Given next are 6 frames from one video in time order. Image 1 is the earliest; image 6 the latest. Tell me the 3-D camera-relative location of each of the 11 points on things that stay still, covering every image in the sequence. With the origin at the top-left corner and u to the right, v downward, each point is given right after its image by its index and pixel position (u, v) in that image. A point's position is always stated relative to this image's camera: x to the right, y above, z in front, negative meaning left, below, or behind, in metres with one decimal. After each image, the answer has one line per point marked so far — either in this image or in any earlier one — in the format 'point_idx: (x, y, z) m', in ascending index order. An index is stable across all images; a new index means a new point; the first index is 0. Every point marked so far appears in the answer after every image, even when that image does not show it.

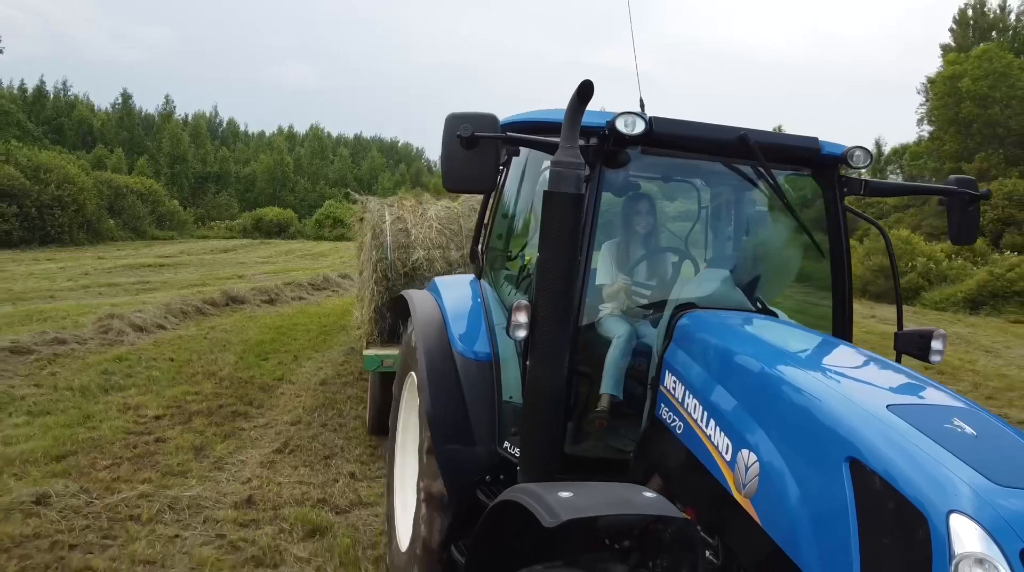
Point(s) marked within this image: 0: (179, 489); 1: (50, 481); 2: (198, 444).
0: (-1.6, -1.0, +4.1) m
1: (-2.3, -0.9, +4.2) m
2: (-1.8, -0.9, +4.7) m
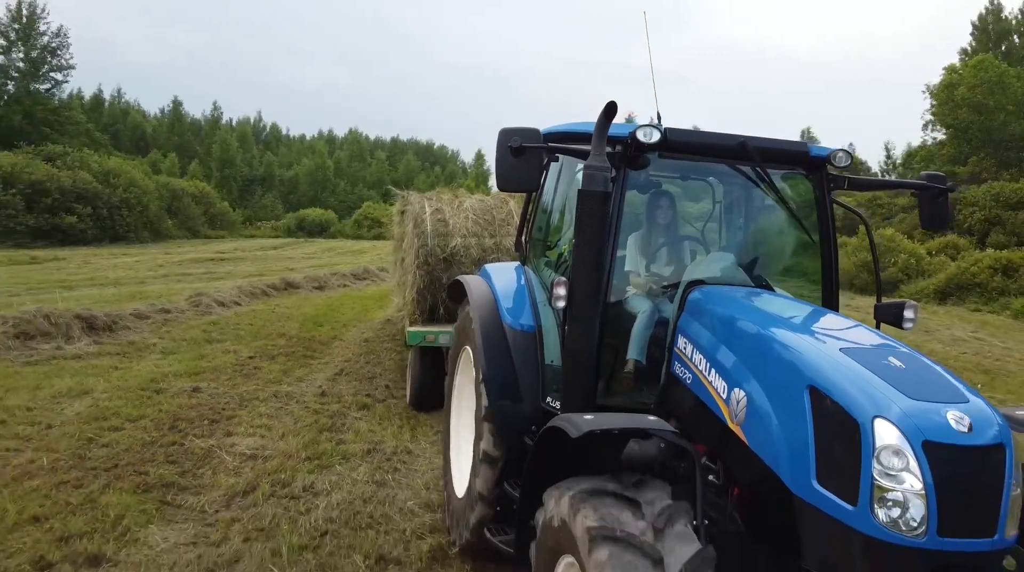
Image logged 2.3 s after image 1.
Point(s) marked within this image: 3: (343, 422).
0: (-1.7, -0.8, +6.3) m
1: (-2.5, -0.7, +6.4) m
2: (-1.9, -0.7, +6.9) m
3: (-1.1, -0.9, +5.1) m
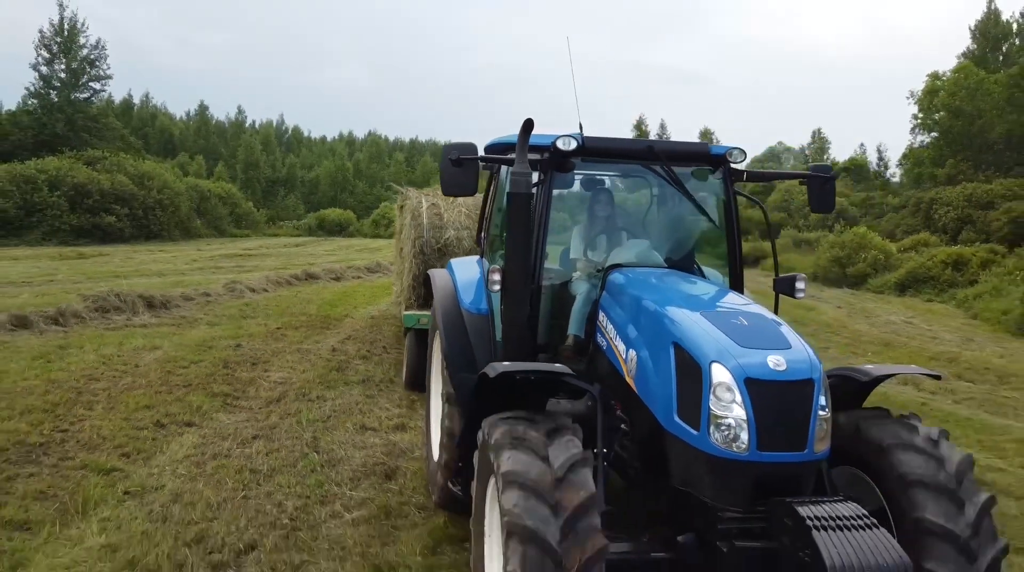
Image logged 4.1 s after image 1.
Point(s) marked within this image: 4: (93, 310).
0: (-2.1, -0.6, +8.1) m
1: (-2.8, -0.5, +8.3) m
2: (-2.2, -0.5, +8.8) m
3: (-1.4, -0.7, +6.9) m
4: (-4.7, -0.3, +9.1) m
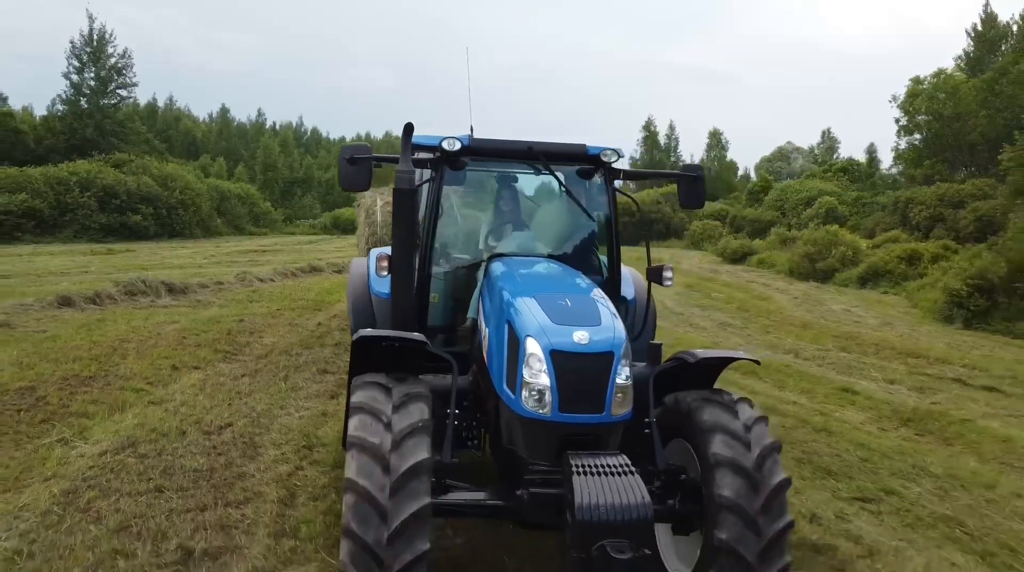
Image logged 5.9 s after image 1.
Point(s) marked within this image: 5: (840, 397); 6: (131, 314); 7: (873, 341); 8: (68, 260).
0: (-2.6, -0.4, +9.8) m
1: (-3.3, -0.4, +10.0) m
2: (-2.8, -0.4, +10.5) m
3: (-2.0, -0.5, +8.6) m
4: (-5.2, -0.1, +10.8) m
5: (+2.6, -0.9, +6.5) m
6: (-4.5, -0.3, +9.6) m
7: (+4.6, -0.7, +10.3) m
8: (-9.6, +0.6, +17.4) m
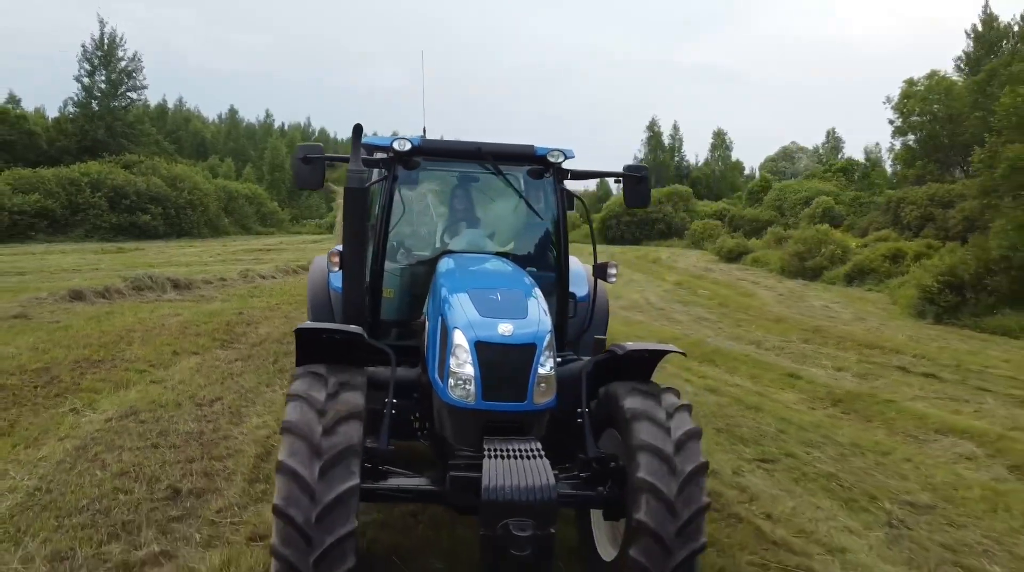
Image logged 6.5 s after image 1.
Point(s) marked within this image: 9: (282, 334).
0: (-2.8, -0.4, +10.5) m
1: (-3.5, -0.3, +10.6) m
2: (-3.0, -0.3, +11.1) m
3: (-2.2, -0.5, +9.2) m
4: (-5.4, 0.0, +11.5) m
5: (+2.4, -0.8, +7.1) m
6: (-4.7, -0.3, +10.3) m
7: (+4.4, -0.6, +10.9) m
8: (-9.7, +0.6, +18.2) m
9: (-2.4, -0.5, +8.4) m
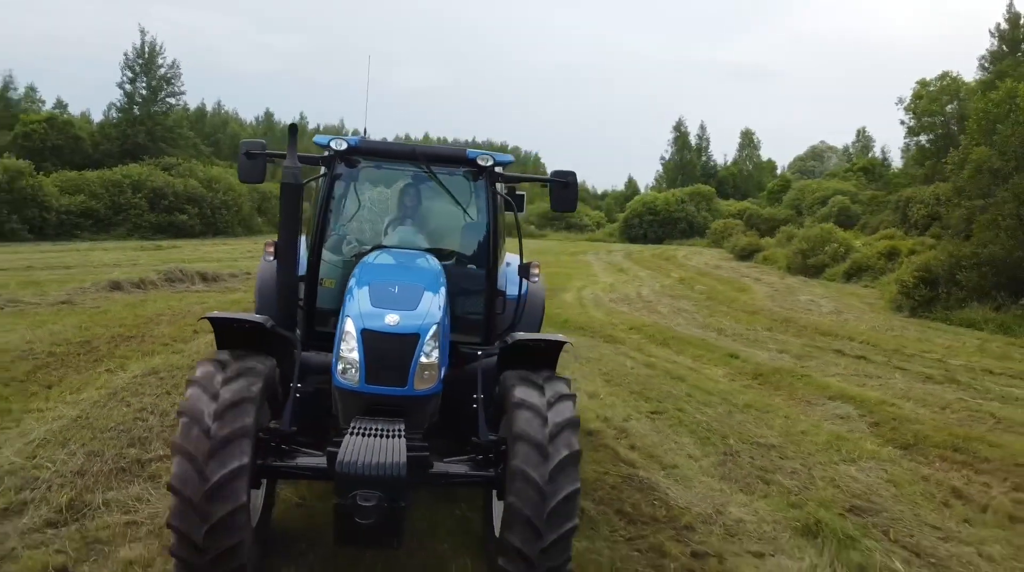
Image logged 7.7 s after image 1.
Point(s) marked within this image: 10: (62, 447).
0: (-3.0, -0.2, +11.6) m
1: (-3.7, -0.2, +11.8) m
2: (-3.1, -0.2, +12.3) m
3: (-2.4, -0.3, +10.4) m
4: (-5.5, +0.1, +12.8) m
5: (+2.1, -0.7, +8.1) m
6: (-4.9, -0.2, +11.5) m
7: (+4.2, -0.6, +11.8) m
8: (-9.5, +0.8, +19.6) m
9: (-2.6, -0.4, +9.6) m
10: (-2.4, -0.9, +4.4) m
